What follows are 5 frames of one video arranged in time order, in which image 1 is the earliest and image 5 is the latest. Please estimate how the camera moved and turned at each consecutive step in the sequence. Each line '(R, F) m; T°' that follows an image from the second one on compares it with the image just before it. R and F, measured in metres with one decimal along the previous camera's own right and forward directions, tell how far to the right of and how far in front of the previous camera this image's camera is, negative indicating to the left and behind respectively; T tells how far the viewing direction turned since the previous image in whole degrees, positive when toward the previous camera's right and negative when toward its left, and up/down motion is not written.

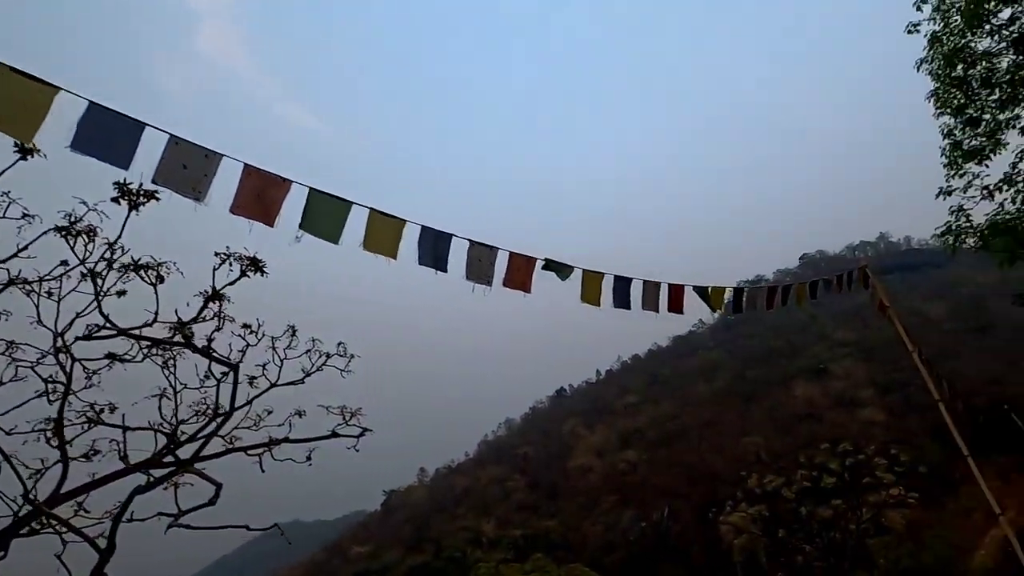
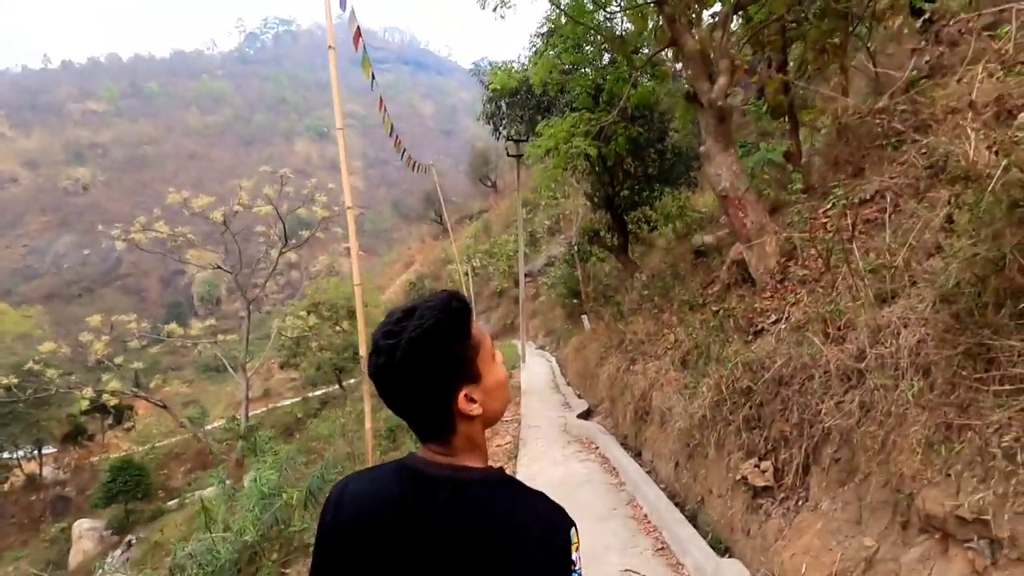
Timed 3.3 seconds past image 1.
(+5.1, +0.3) m; +51°
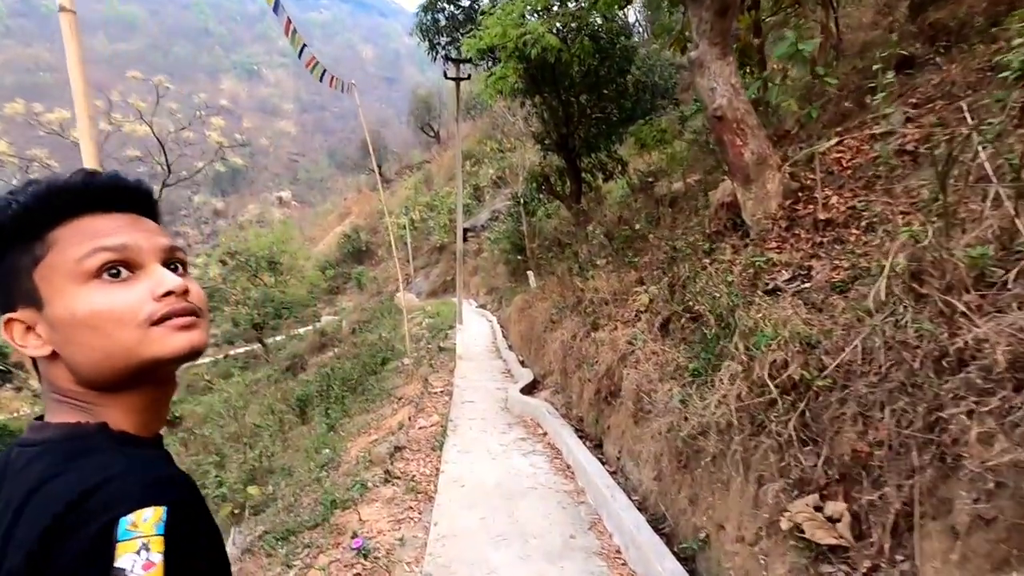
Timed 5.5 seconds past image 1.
(+0.1, +1.3) m; +6°
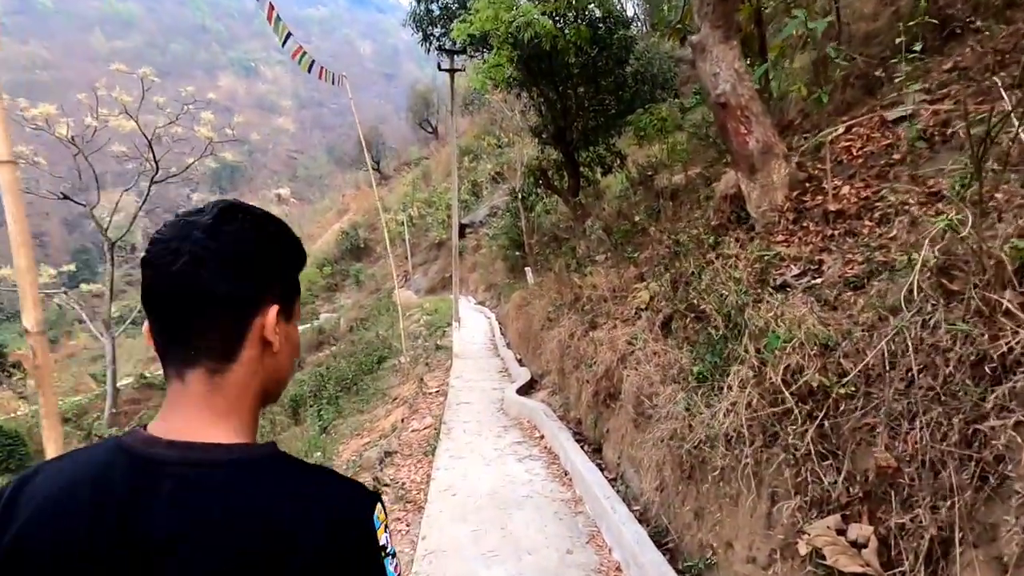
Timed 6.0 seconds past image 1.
(0.0, +0.2) m; 0°
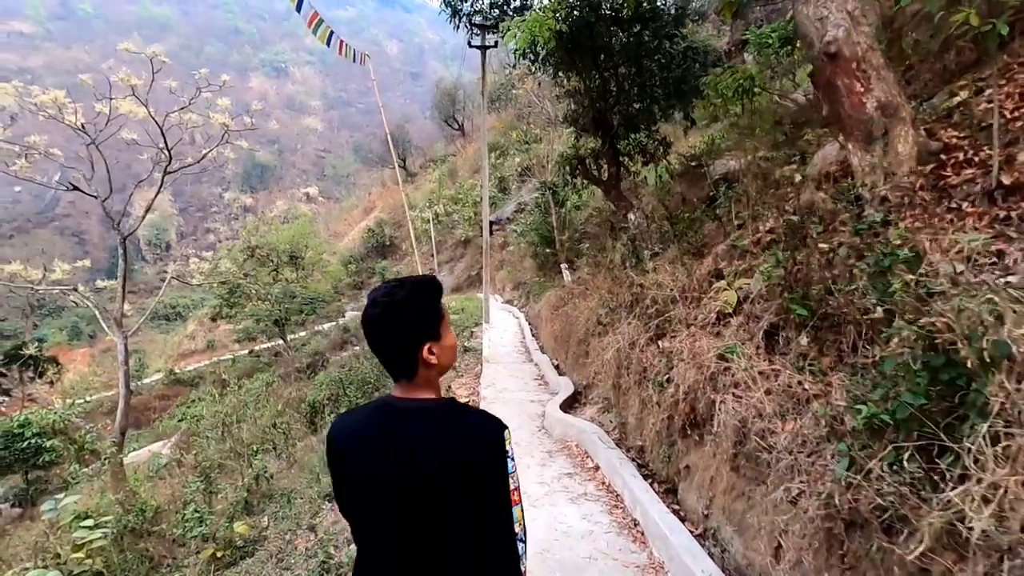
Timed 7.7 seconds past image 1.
(-0.2, +0.7) m; -3°
